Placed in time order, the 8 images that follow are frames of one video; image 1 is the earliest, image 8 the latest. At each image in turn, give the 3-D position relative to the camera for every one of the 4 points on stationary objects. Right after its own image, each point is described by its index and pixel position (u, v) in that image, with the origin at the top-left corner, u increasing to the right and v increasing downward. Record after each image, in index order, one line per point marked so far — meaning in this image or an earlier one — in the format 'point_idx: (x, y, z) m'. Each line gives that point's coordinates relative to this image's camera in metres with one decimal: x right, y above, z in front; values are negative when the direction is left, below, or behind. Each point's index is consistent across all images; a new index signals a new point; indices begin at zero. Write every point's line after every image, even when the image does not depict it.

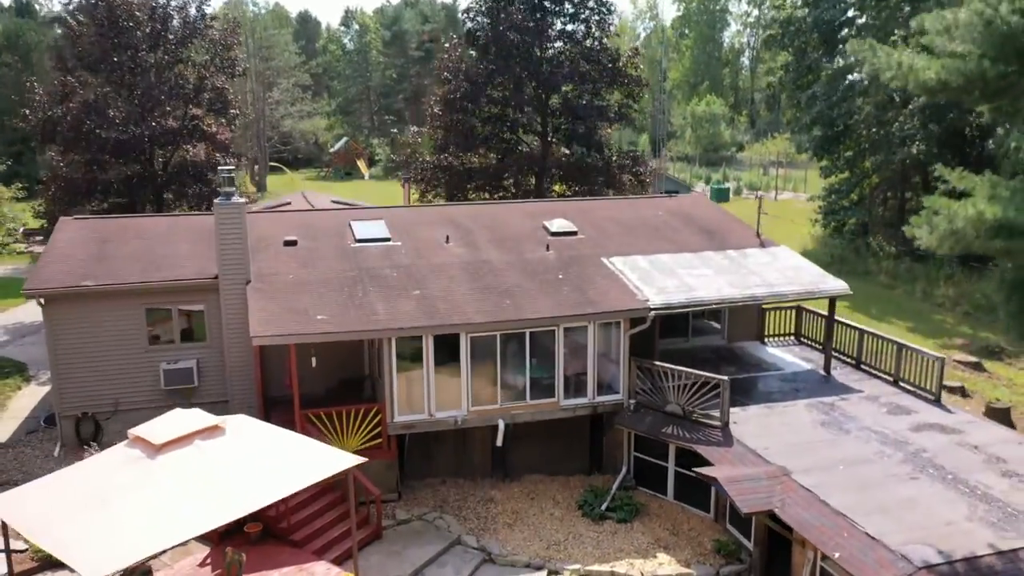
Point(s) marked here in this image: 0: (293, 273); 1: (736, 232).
0: (-3.7, +0.3, +14.2) m
1: (+4.7, +1.1, +17.5) m
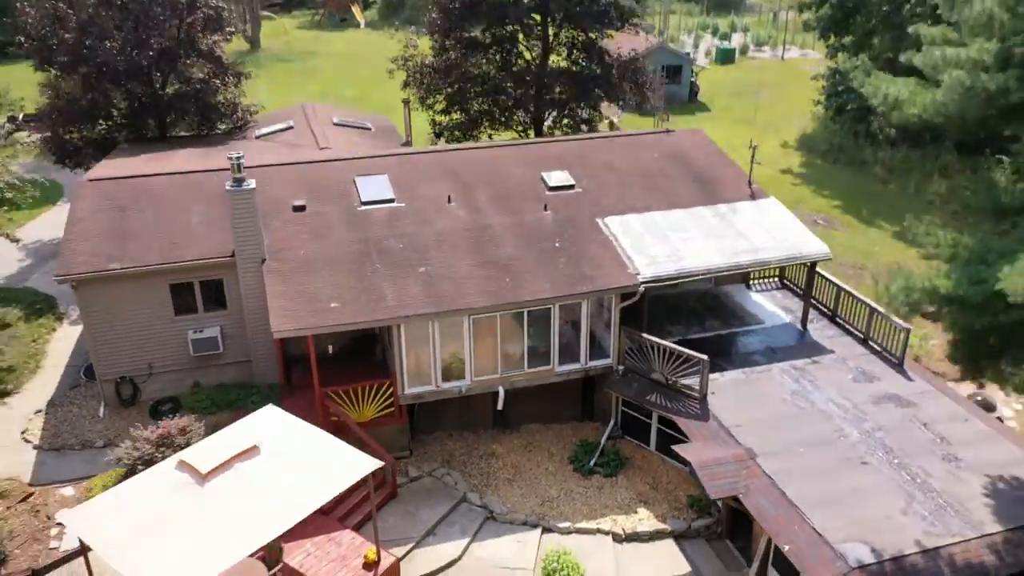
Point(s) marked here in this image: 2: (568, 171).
0: (-3.7, +0.8, +15.0) m
1: (+4.7, +2.3, +18.1) m
2: (+1.2, +2.5, +17.9) m
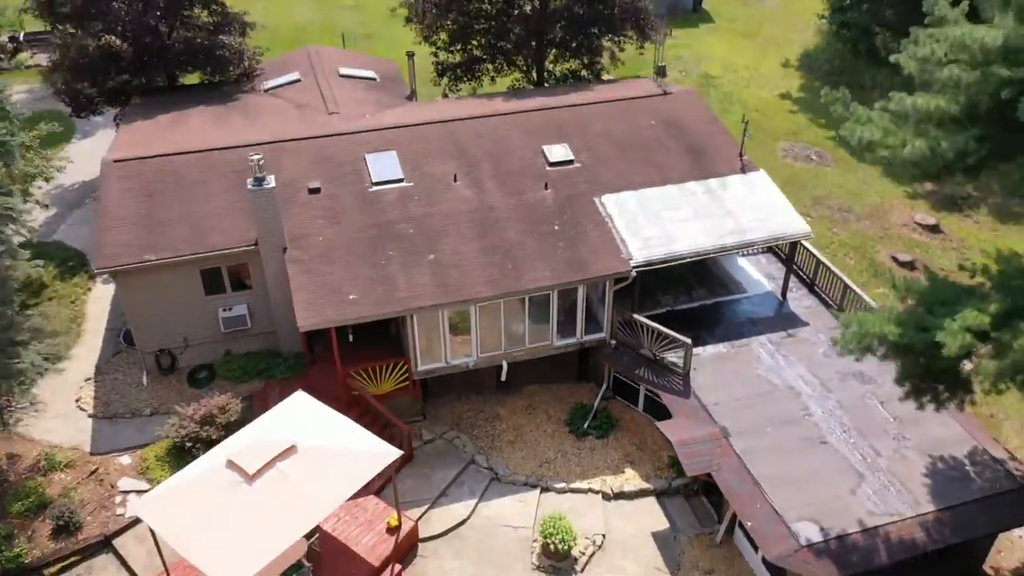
0: (-3.7, +1.1, +16.2) m
1: (+4.7, +3.1, +19.0) m
2: (+1.3, +3.3, +18.8) m
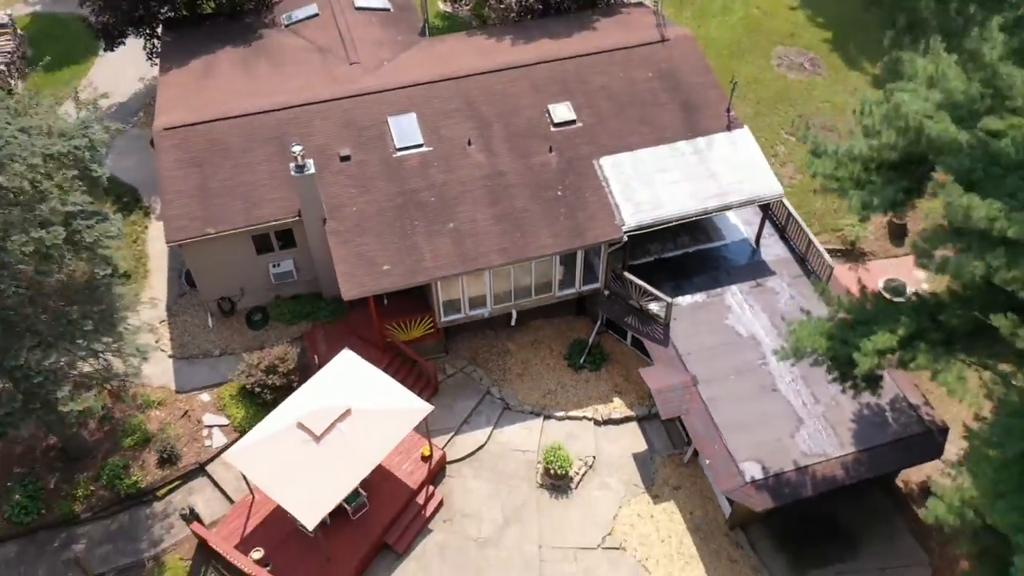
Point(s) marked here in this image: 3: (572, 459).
0: (-3.5, +1.9, +18.6) m
1: (+4.9, +4.5, +20.8) m
2: (+1.4, +4.7, +20.5) m
3: (+1.3, -3.7, +18.3) m
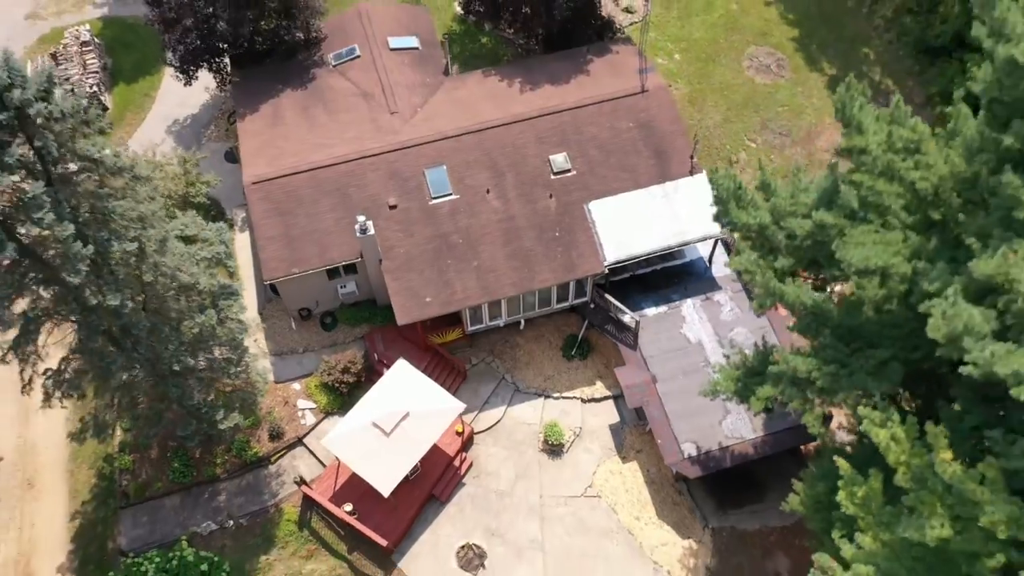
0: (-3.2, +1.3, +24.6) m
1: (+5.2, +4.2, +26.2) m
2: (+1.7, +4.3, +26.0) m
3: (+1.6, -4.3, +25.4) m
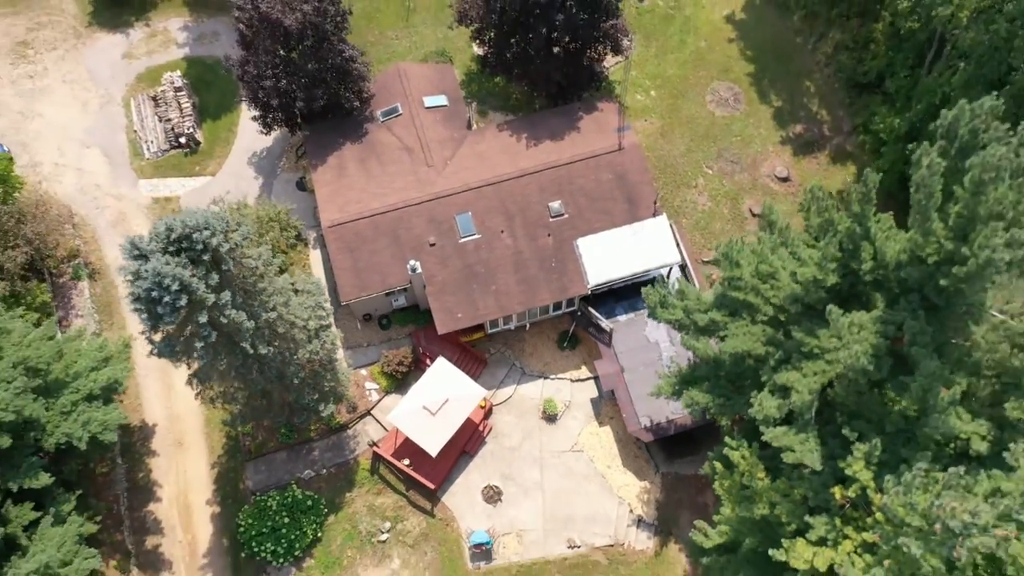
0: (-2.9, +0.6, +33.6) m
1: (+5.6, +3.7, +34.8) m
2: (+2.1, +3.8, +34.5) m
3: (+2.0, -4.9, +35.1) m
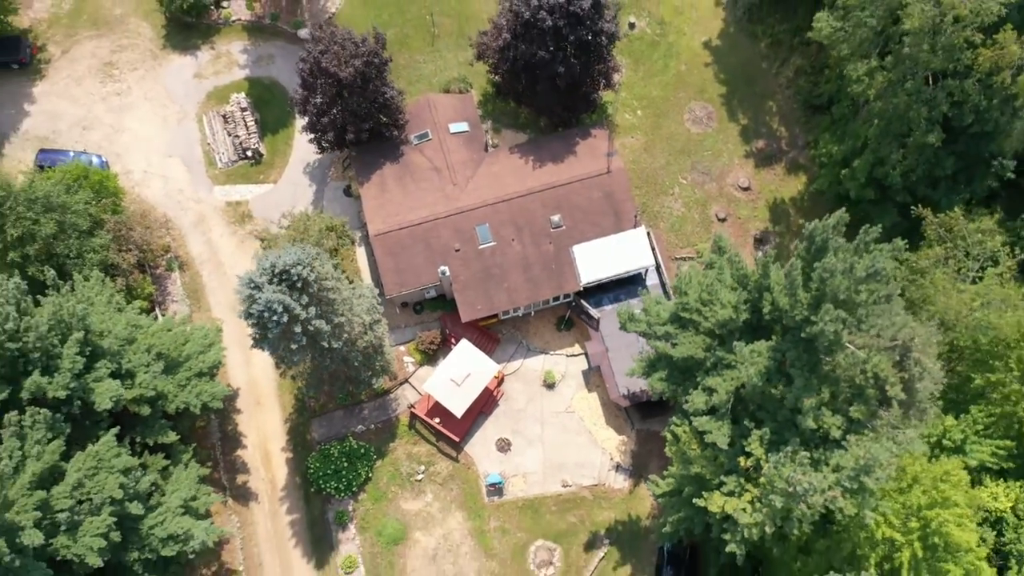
0: (-2.5, +0.7, +42.4) m
1: (+6.0, +3.9, +43.2) m
2: (+2.5, +4.0, +43.0) m
3: (+2.4, -4.6, +44.4) m
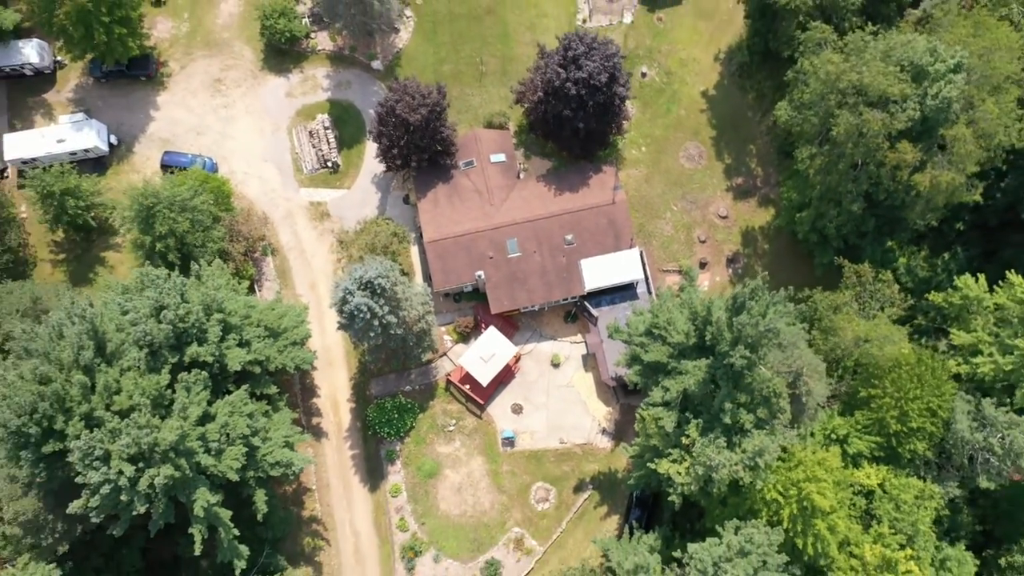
0: (-1.1, +0.8, +54.8) m
1: (+7.6, +3.4, +55.2) m
2: (+4.1, +3.7, +55.0) m
3: (+3.4, -4.7, +57.1) m
